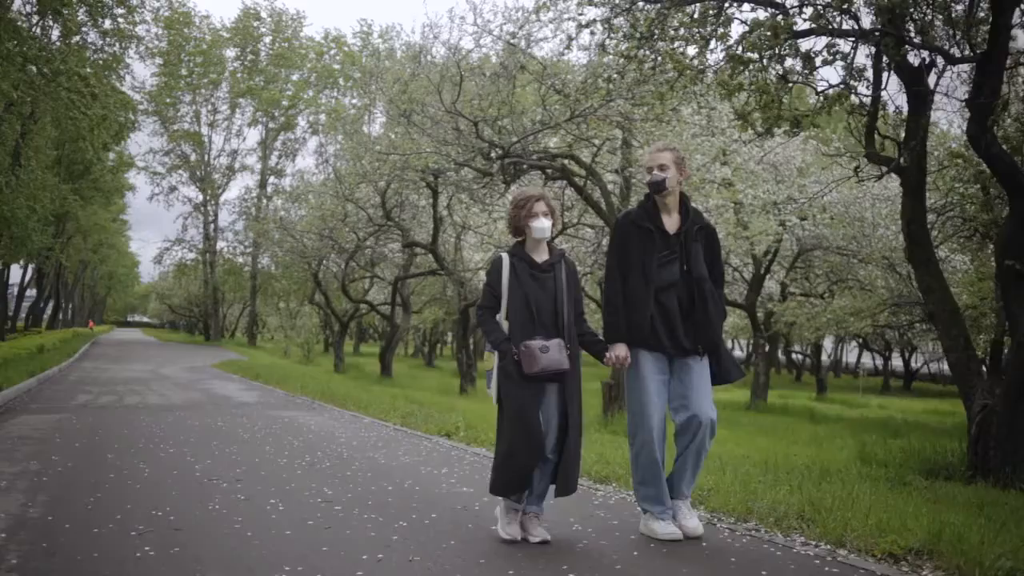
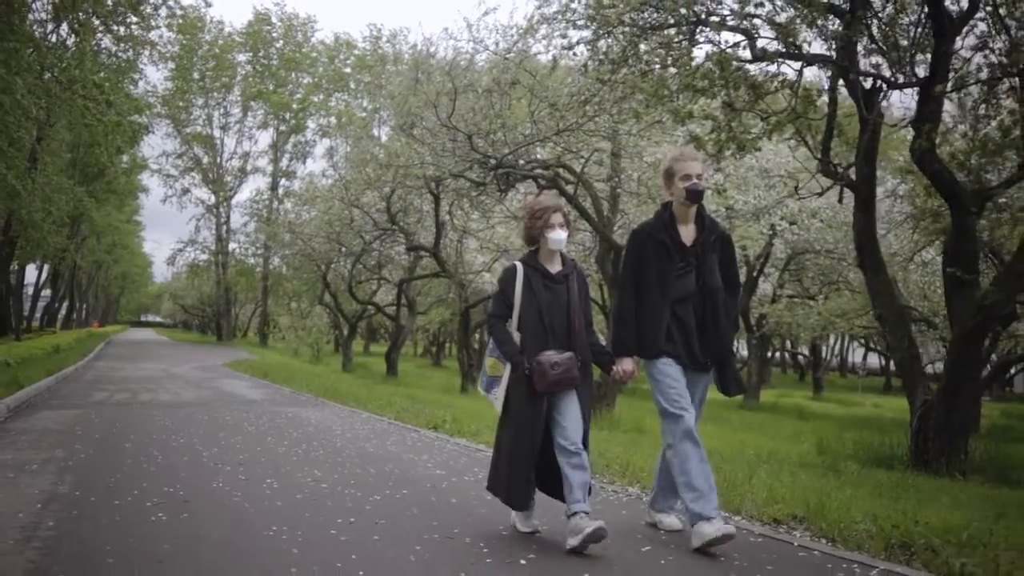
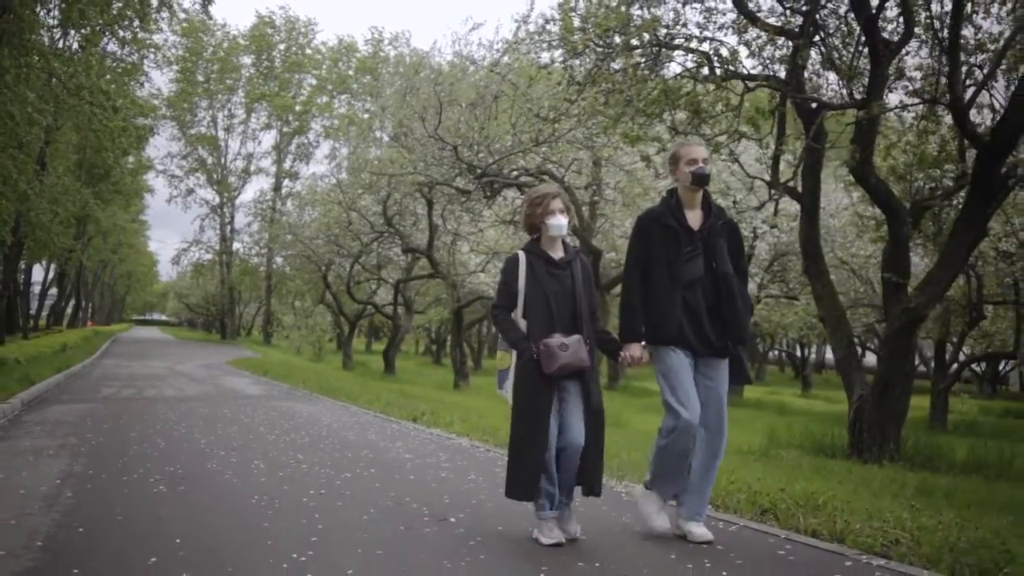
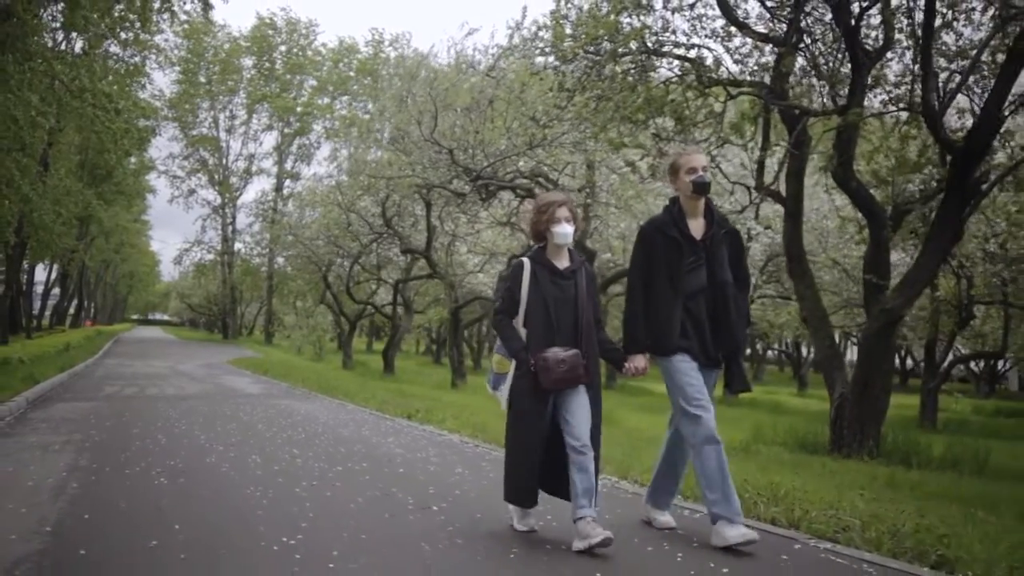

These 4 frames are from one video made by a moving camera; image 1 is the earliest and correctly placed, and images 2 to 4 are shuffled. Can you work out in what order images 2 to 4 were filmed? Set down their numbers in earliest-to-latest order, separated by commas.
2, 3, 4
